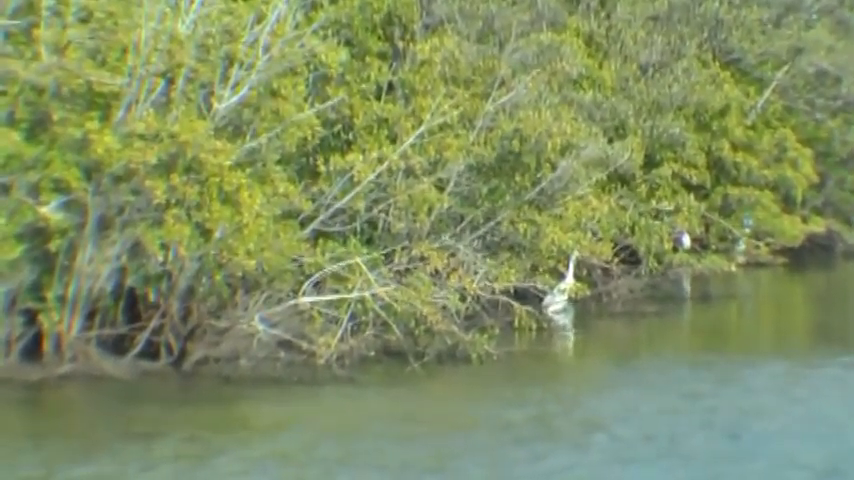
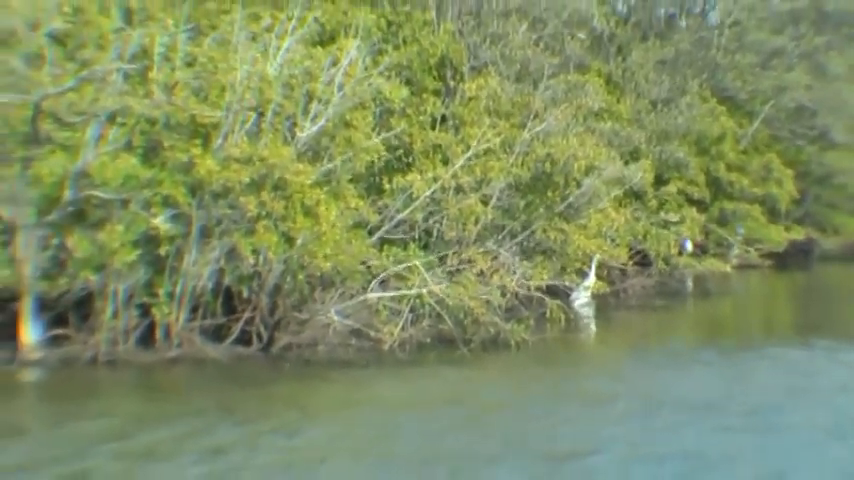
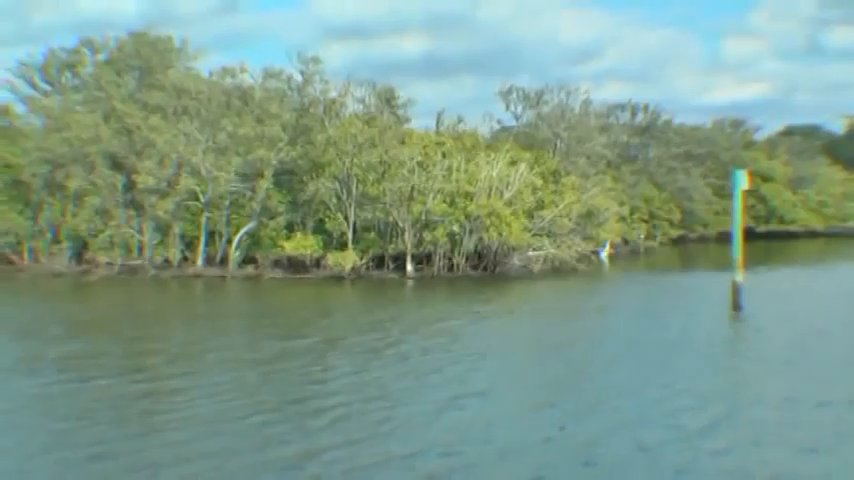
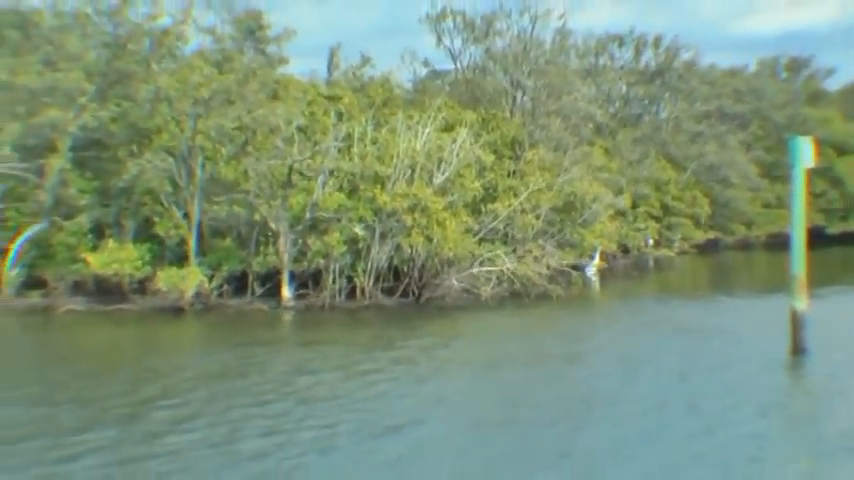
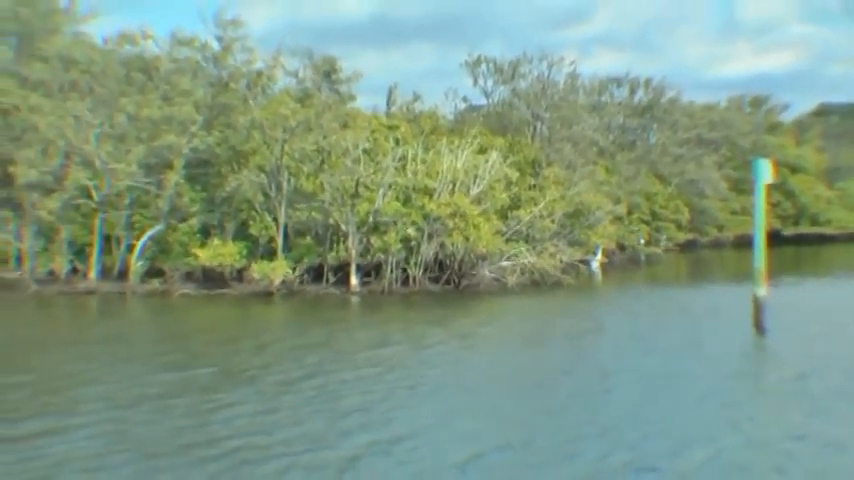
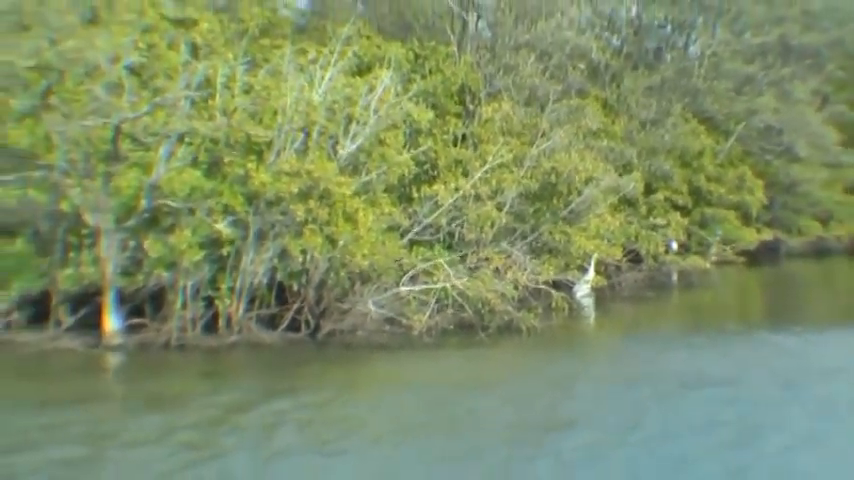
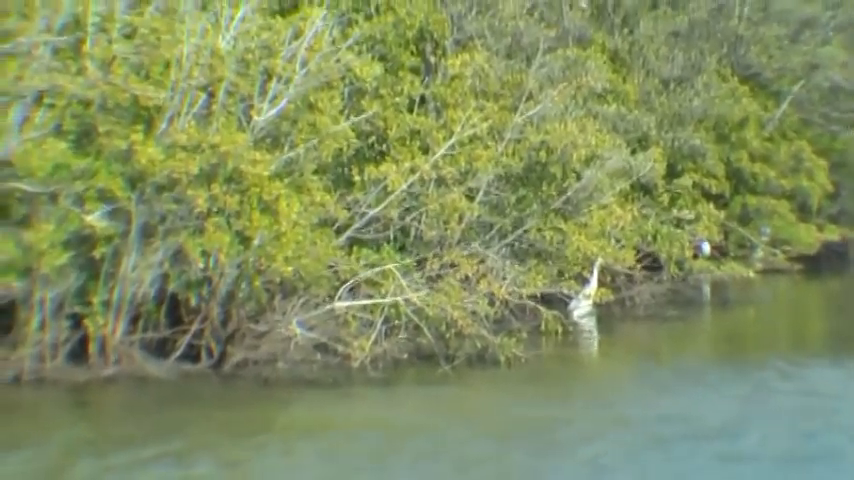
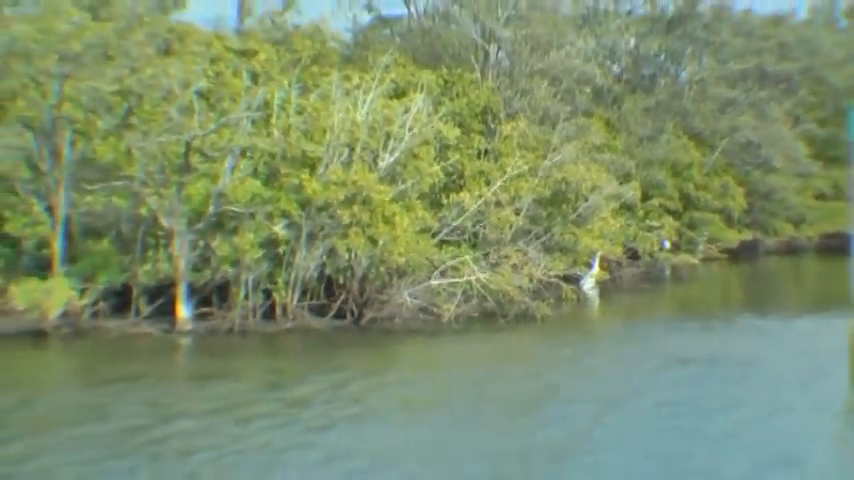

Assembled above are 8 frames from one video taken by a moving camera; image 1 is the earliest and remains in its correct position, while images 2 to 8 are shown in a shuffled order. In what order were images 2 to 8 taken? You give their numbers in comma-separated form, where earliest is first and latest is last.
7, 2, 6, 8, 4, 5, 3
